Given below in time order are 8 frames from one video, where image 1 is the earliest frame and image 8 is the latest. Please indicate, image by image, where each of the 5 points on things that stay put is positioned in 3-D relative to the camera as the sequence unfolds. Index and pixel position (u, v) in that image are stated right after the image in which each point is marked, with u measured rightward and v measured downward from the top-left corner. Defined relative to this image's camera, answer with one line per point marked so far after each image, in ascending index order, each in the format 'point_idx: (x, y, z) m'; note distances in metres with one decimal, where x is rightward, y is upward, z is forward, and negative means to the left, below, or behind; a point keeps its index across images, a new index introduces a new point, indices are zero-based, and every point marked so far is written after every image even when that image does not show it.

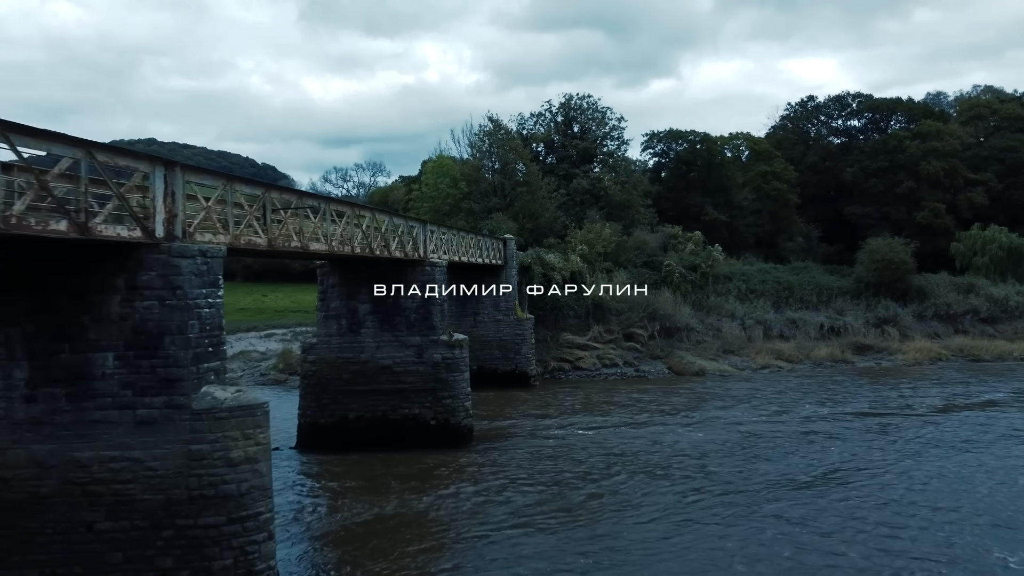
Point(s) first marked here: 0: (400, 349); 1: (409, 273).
0: (-2.8, -1.6, +16.4) m
1: (-2.6, +0.3, +16.5) m
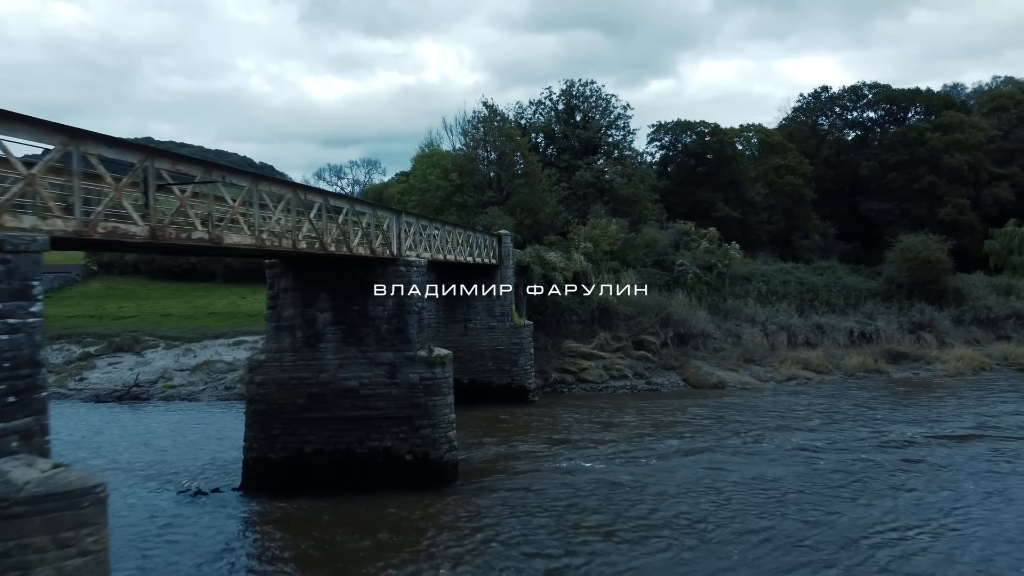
0: (-2.9, -1.6, +13.4) m
1: (-2.7, +0.2, +13.5) m
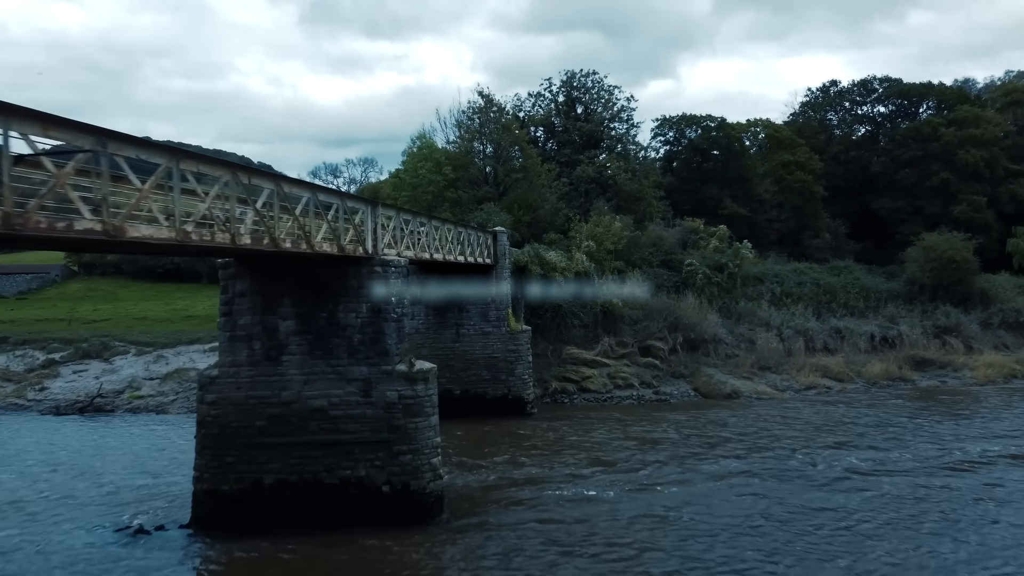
0: (-3.0, -1.7, +11.5) m
1: (-2.9, +0.2, +11.6) m
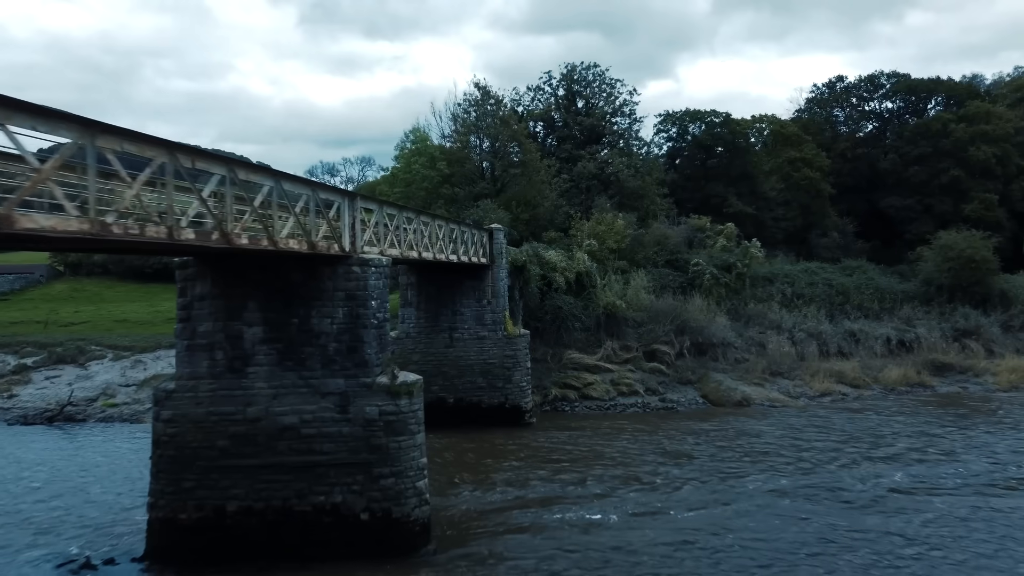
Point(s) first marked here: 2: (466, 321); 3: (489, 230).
0: (-3.1, -1.8, +10.2) m
1: (-2.9, +0.1, +10.3) m
2: (-1.3, -1.0, +19.0) m
3: (-0.7, +1.7, +19.2) m
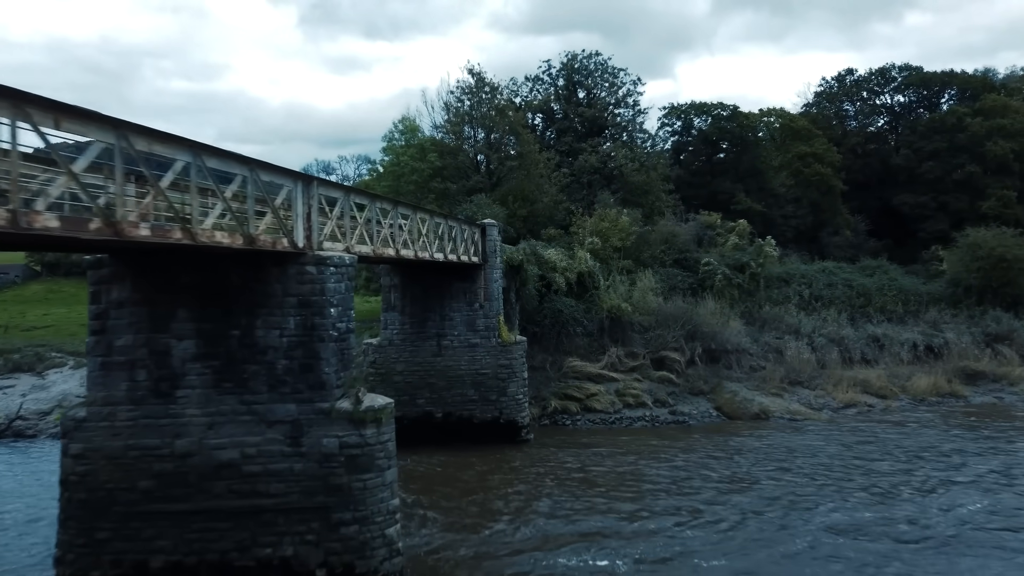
0: (-3.2, -1.8, +8.3) m
1: (-3.1, +0.1, +8.4) m
2: (-1.5, -1.0, +17.1) m
3: (-0.8, +1.6, +17.3) m
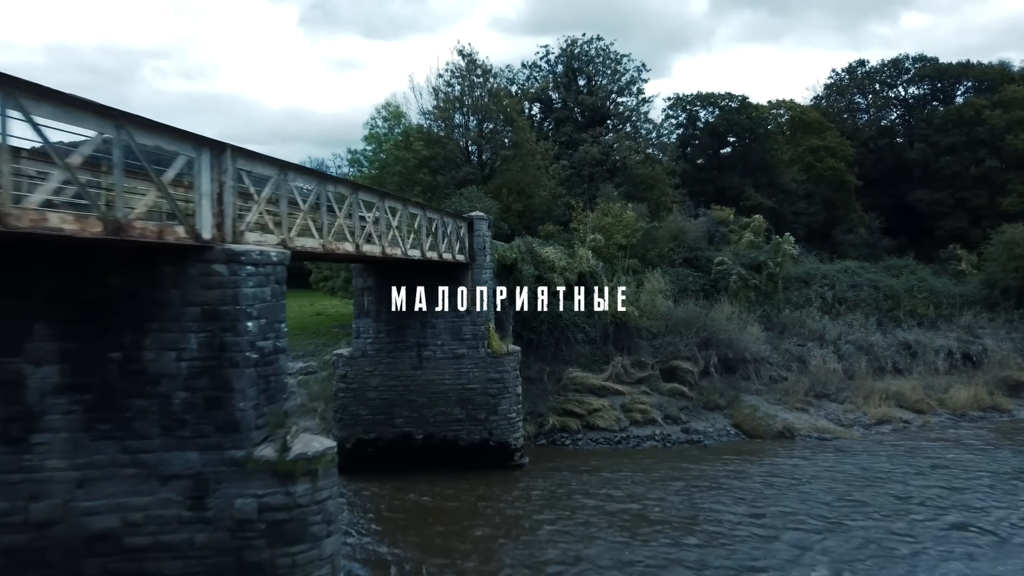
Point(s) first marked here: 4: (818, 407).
0: (-3.4, -1.9, +6.1) m
1: (-3.2, 0.0, +6.2) m
2: (-1.6, -1.1, +14.9) m
3: (-1.0, +1.6, +15.1) m
4: (+8.6, -3.3, +18.4) m
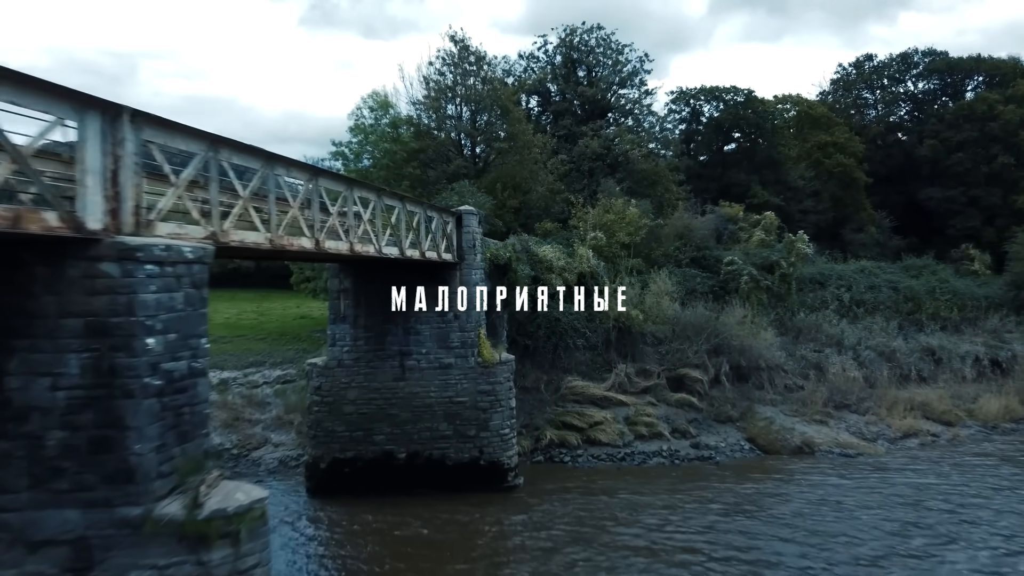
0: (-3.5, -1.9, +4.6) m
1: (-3.4, 0.0, +4.8) m
2: (-1.8, -1.1, +13.4) m
3: (-1.2, +1.5, +13.6) m
4: (+8.5, -3.4, +17.0) m
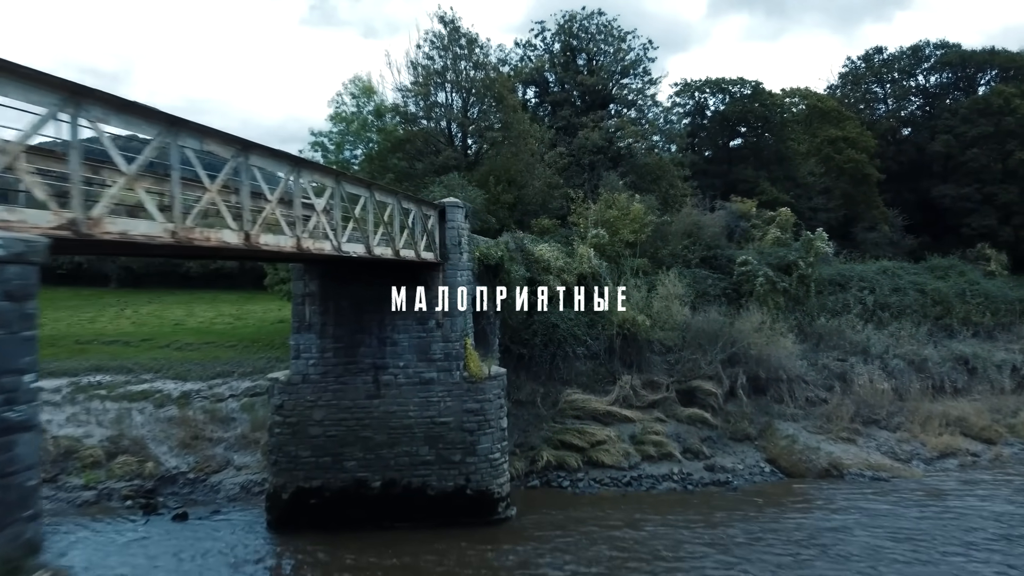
0: (-3.7, -2.0, +2.9) m
1: (-3.5, -0.1, +3.0) m
2: (-2.0, -1.2, +11.7) m
3: (-1.3, +1.5, +11.9) m
4: (+8.3, -3.4, +15.3) m
